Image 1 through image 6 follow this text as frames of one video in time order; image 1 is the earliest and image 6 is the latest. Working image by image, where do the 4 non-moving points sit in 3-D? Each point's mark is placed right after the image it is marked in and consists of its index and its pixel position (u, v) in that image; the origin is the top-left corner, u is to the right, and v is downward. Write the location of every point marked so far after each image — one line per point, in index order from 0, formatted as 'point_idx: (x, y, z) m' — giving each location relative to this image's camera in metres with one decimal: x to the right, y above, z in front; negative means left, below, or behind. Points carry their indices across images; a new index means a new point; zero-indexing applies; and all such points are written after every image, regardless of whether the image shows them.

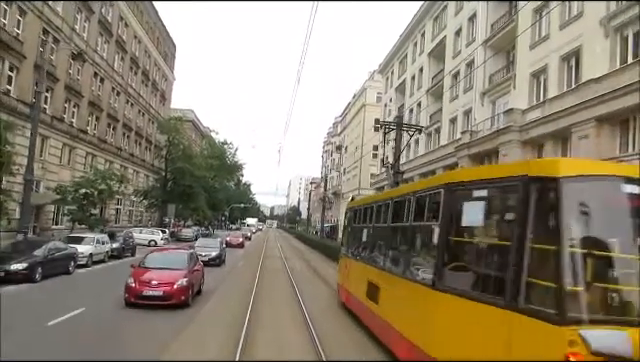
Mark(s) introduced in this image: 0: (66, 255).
0: (-7.4, -2.2, +16.1) m
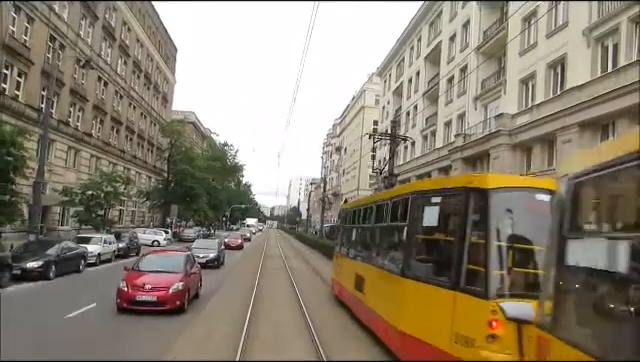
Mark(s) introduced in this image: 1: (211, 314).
0: (-7.5, -2.3, +17.0) m
1: (-2.3, -2.9, +11.6) m
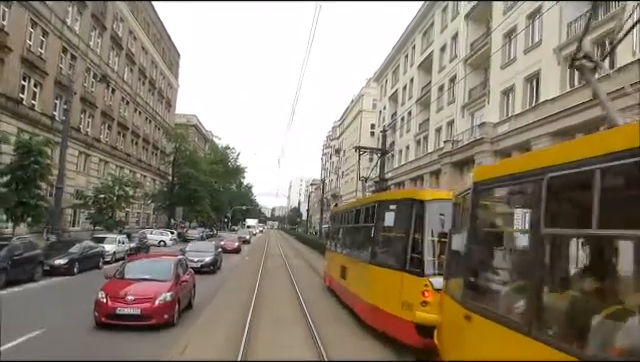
0: (-7.6, -2.4, +18.7) m
1: (-2.5, -3.0, +13.3) m
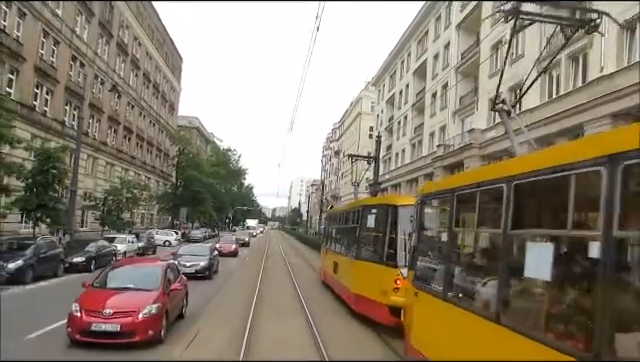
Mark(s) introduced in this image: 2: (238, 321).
0: (-7.7, -2.6, +20.1) m
1: (-2.6, -3.2, +14.7) m
2: (-1.6, -2.7, +10.8) m
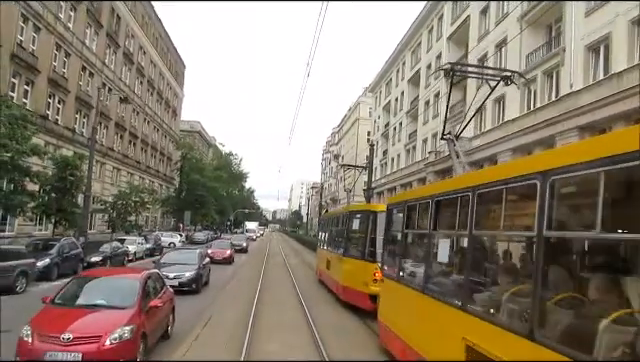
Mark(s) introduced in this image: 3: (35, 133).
0: (-7.8, -2.8, +21.6) m
1: (-2.7, -3.4, +16.2) m
2: (-1.7, -2.9, +12.3) m
3: (-9.6, +1.6, +18.5) m
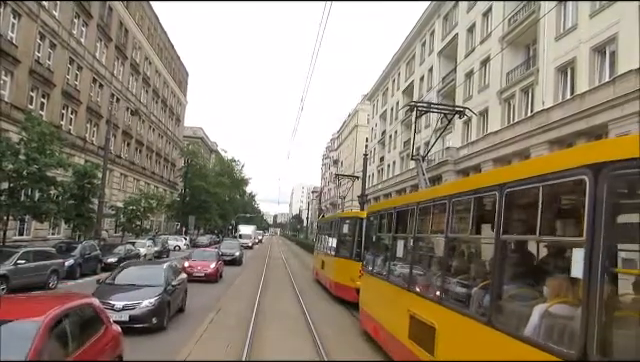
0: (-7.9, -3.1, +23.4) m
1: (-2.8, -3.6, +18.0) m
2: (-1.9, -3.2, +14.1) m
3: (-9.7, +1.3, +20.3) m
